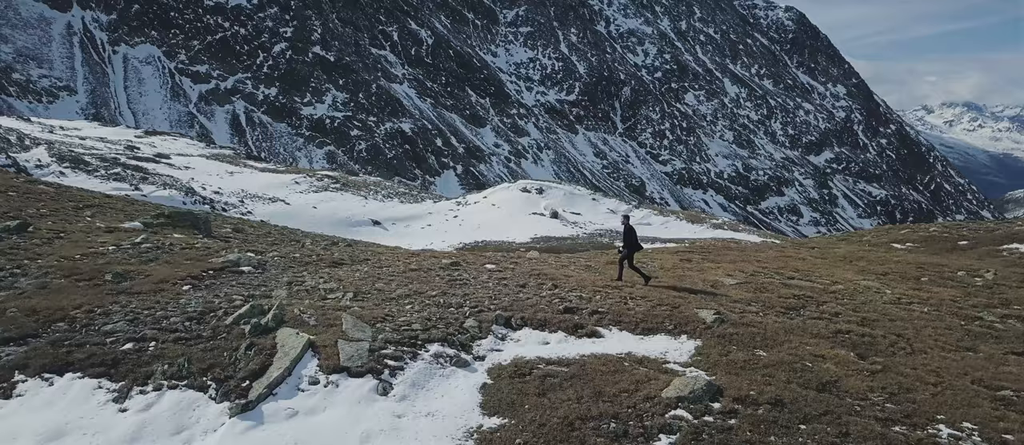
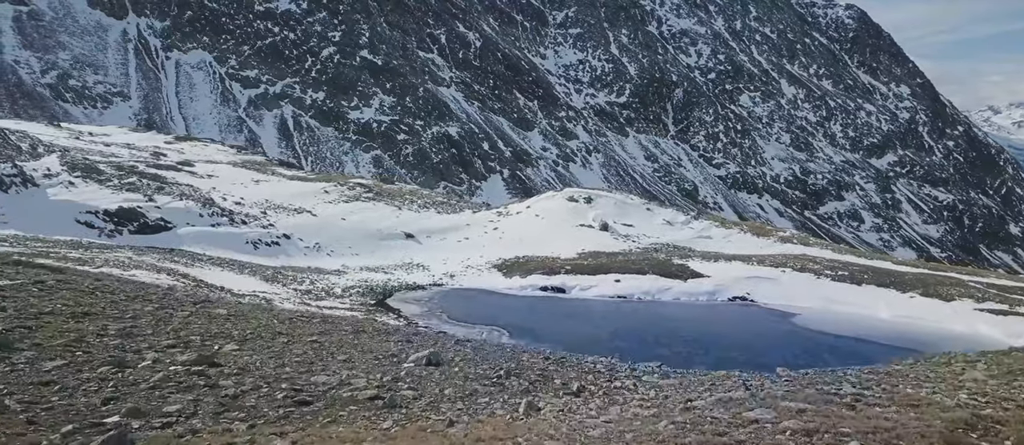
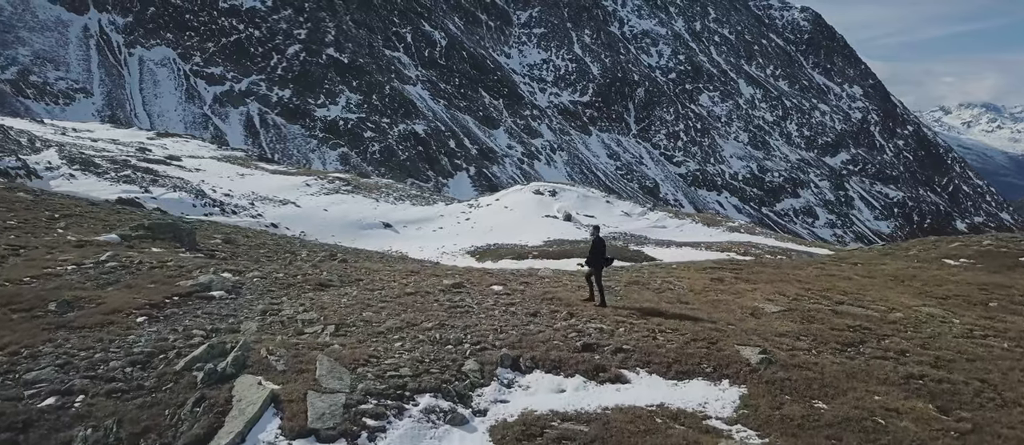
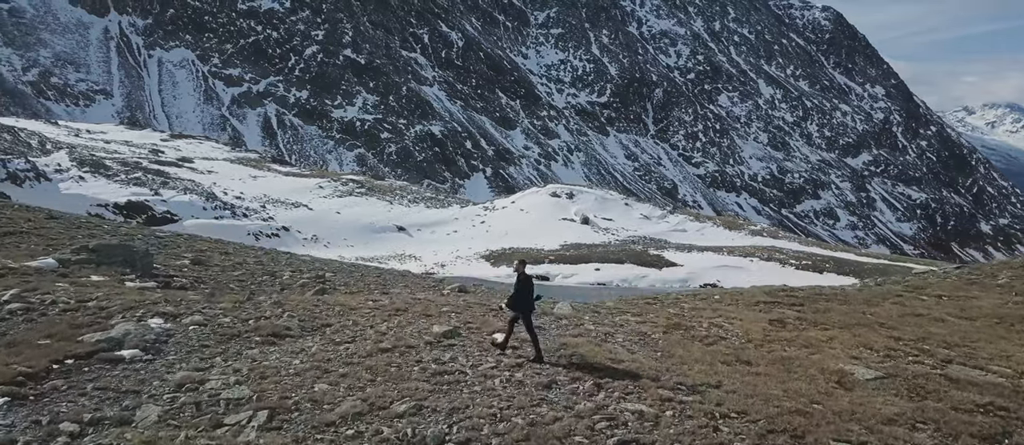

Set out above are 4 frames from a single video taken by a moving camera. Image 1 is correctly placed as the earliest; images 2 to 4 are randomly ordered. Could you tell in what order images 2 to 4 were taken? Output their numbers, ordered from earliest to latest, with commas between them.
3, 4, 2
